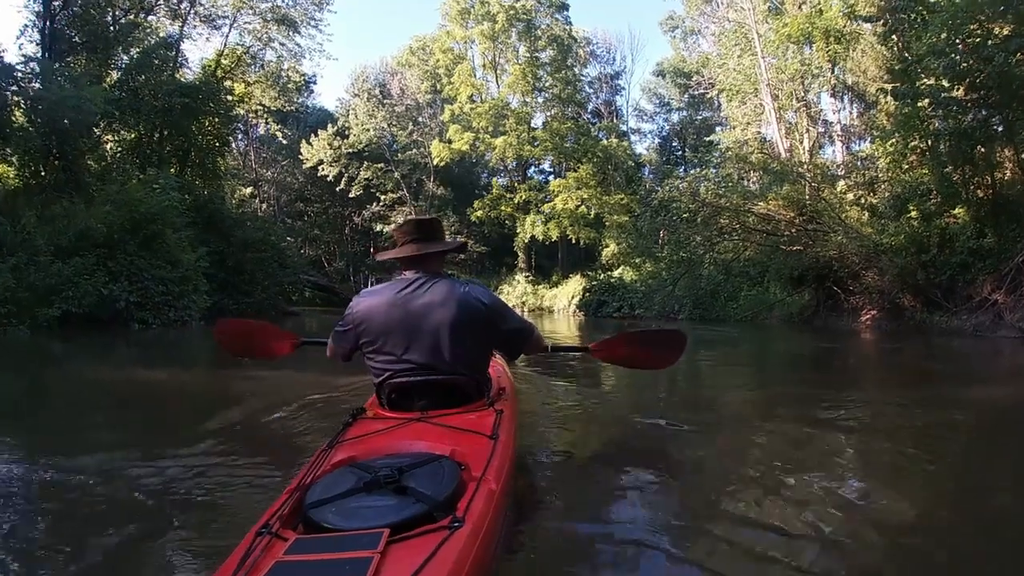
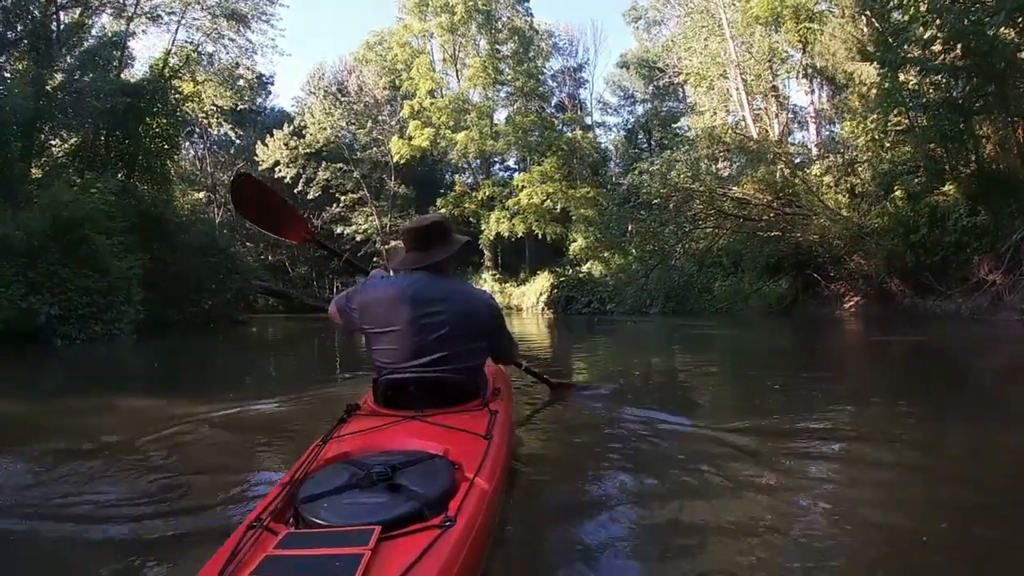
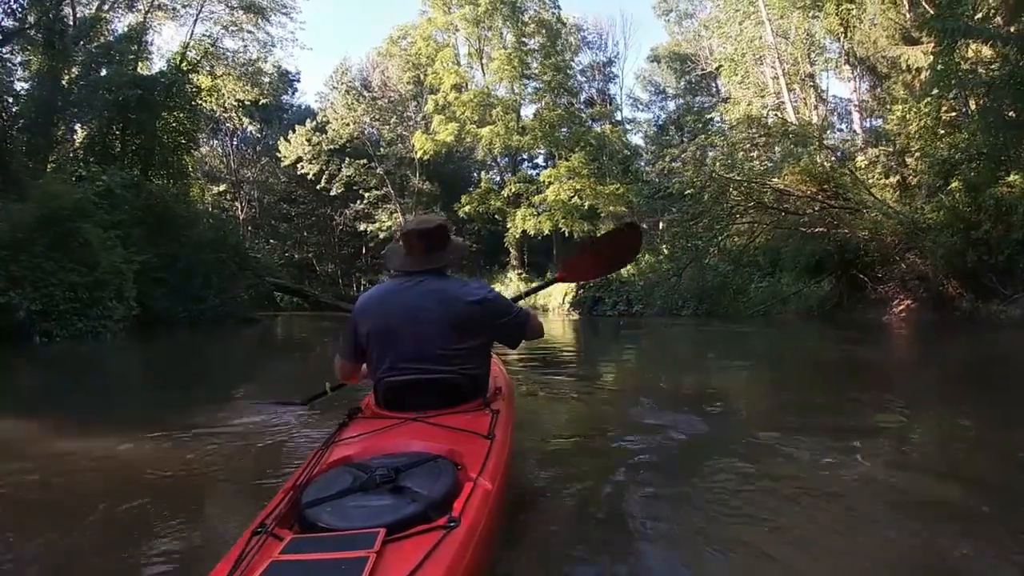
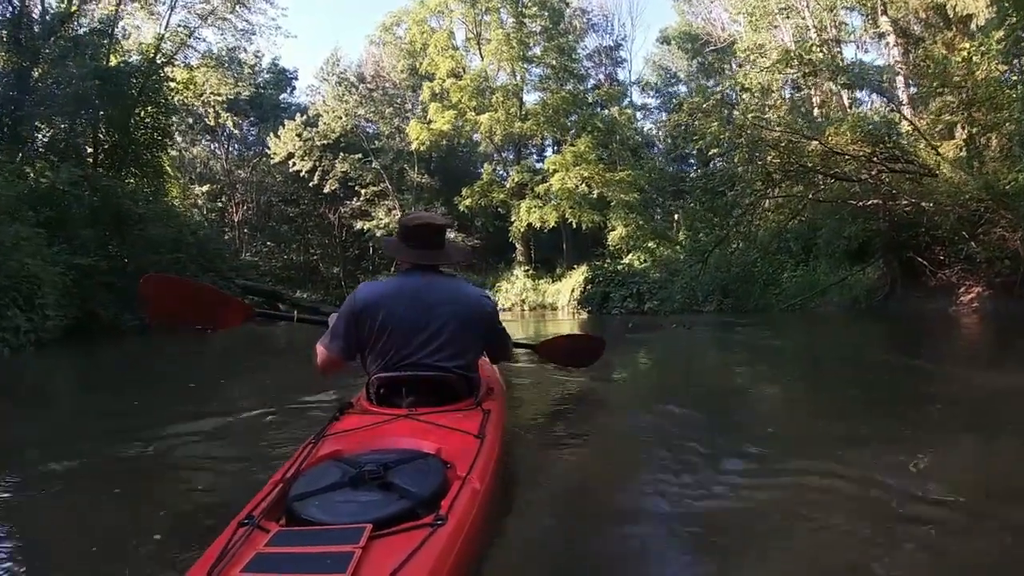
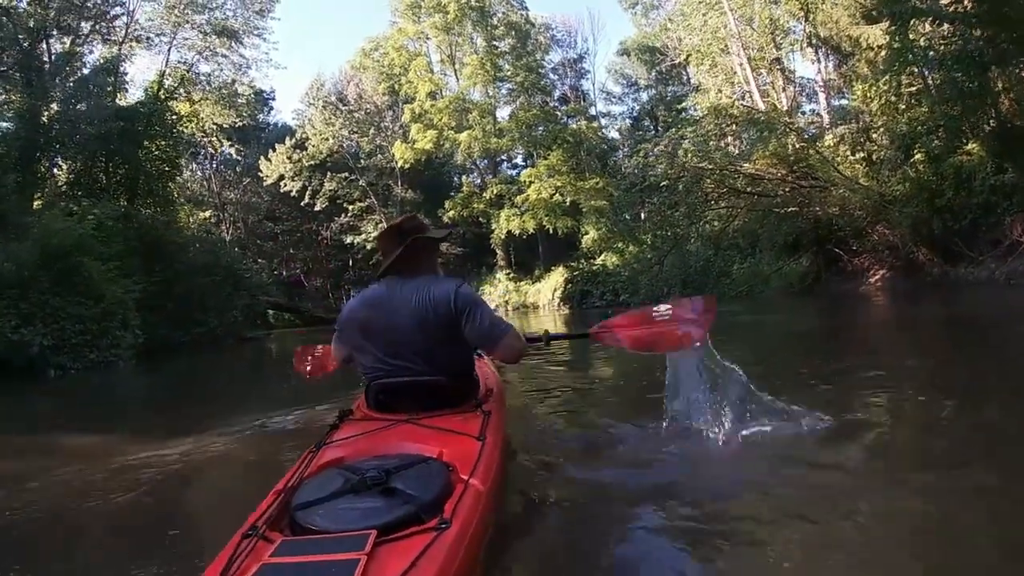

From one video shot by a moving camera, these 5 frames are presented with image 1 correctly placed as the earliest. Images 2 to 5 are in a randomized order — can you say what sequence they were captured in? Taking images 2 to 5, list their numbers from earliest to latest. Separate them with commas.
2, 5, 3, 4
